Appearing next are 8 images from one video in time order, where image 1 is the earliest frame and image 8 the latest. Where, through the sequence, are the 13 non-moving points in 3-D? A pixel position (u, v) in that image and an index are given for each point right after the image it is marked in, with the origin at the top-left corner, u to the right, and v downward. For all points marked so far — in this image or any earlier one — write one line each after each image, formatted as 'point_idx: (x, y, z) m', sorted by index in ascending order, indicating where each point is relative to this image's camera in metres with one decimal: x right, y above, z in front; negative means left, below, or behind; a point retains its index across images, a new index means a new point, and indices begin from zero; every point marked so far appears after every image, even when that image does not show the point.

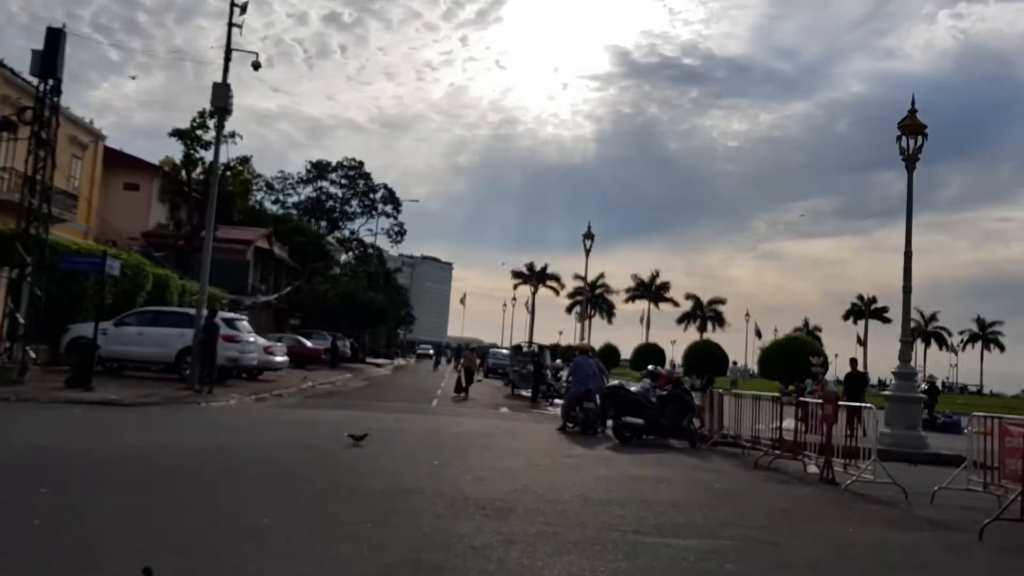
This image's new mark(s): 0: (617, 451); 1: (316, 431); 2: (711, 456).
0: (+1.9, -3.0, +17.8) m
1: (-3.4, -2.7, +17.9) m
2: (+3.7, -3.1, +17.8) m
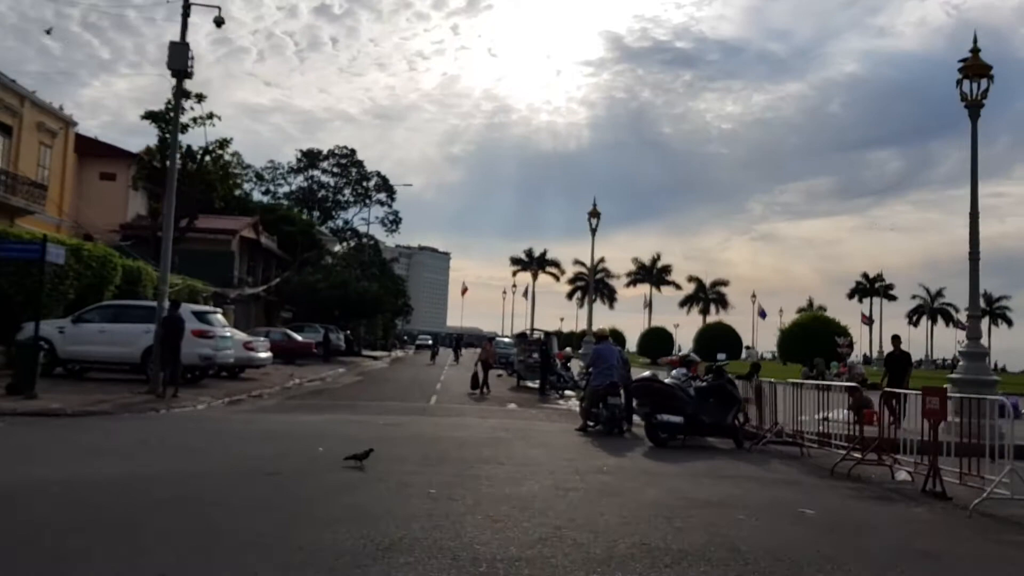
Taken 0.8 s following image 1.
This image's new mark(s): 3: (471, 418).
0: (+2.2, -2.6, +14.7) m
1: (-3.2, -2.4, +14.8) m
2: (+3.9, -2.6, +14.6) m
3: (-0.8, -2.7, +19.5) m
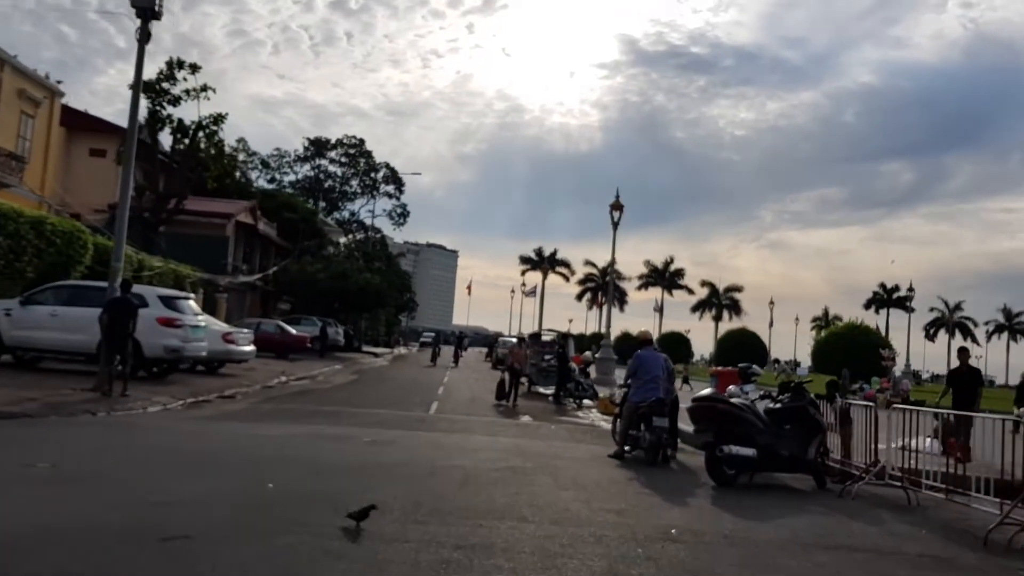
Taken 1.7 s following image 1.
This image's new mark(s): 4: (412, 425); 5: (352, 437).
0: (+2.4, -2.5, +11.0) m
1: (-3.0, -2.1, +11.2) m
2: (+4.1, -2.6, +11.0) m
3: (-0.5, -2.5, +15.9) m
4: (-1.8, -2.4, +17.0) m
5: (-2.4, -2.3, +14.7) m
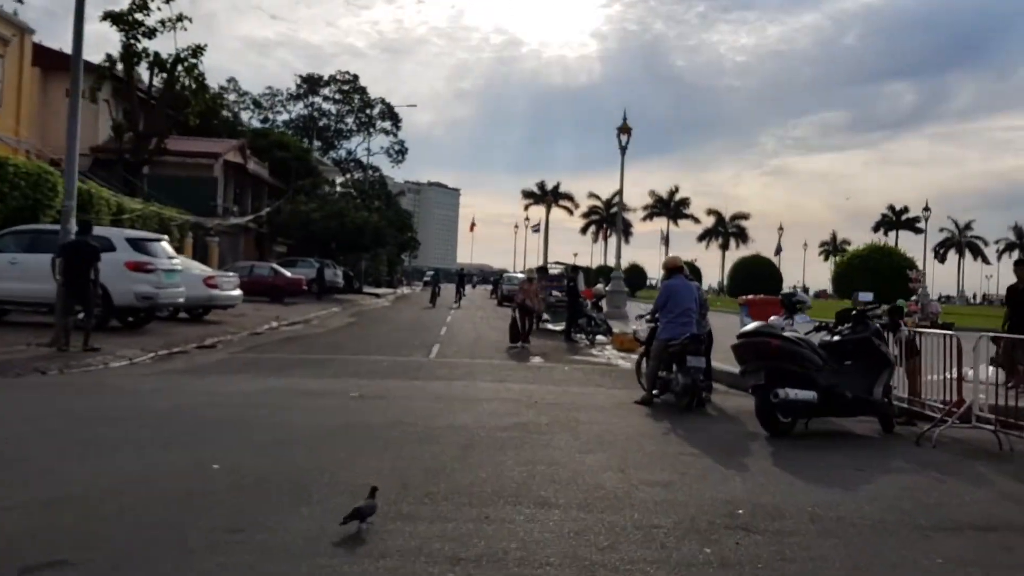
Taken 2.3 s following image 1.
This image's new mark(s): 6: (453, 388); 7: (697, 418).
0: (+2.5, -1.6, +9.0) m
1: (-2.8, -1.4, +9.2) m
2: (+4.3, -1.7, +9.0) m
3: (-0.4, -1.4, +13.9) m
4: (-1.6, -1.3, +15.0) m
5: (-2.3, -1.3, +12.7) m
6: (-0.8, -1.4, +13.3) m
7: (+2.3, -1.6, +11.7) m
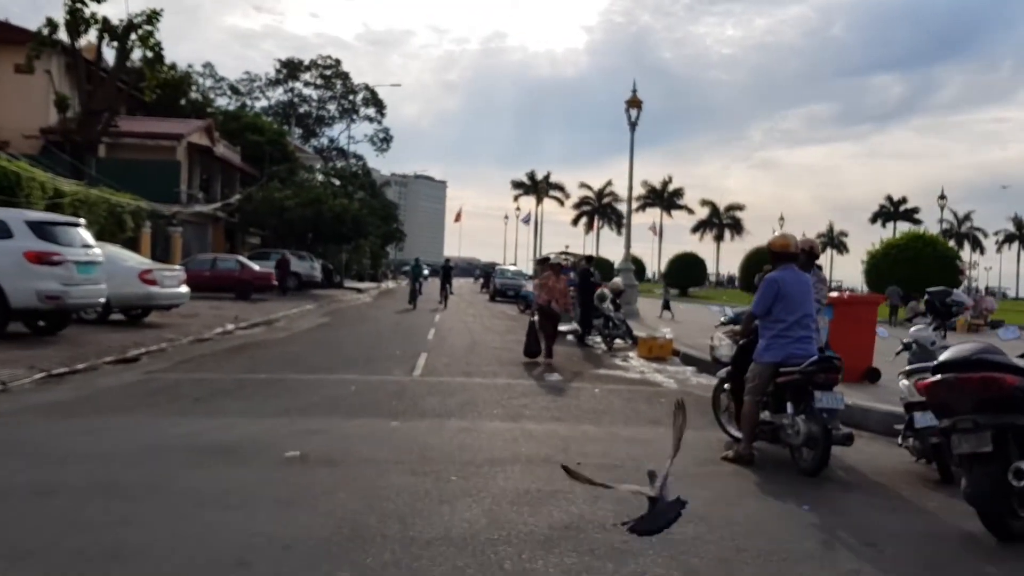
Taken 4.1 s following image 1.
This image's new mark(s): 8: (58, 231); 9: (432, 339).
0: (+2.8, -1.6, +4.8) m
1: (-2.6, -1.4, +4.8) m
2: (+4.5, -1.6, +4.7) m
3: (-0.2, -1.3, +9.5) m
4: (-1.4, -1.3, +10.7) m
5: (-2.1, -1.3, +8.4) m
6: (-0.6, -1.3, +9.0) m
7: (+2.5, -1.6, +7.4) m
8: (-8.0, +1.0, +16.8) m
9: (-1.6, -1.0, +19.7) m
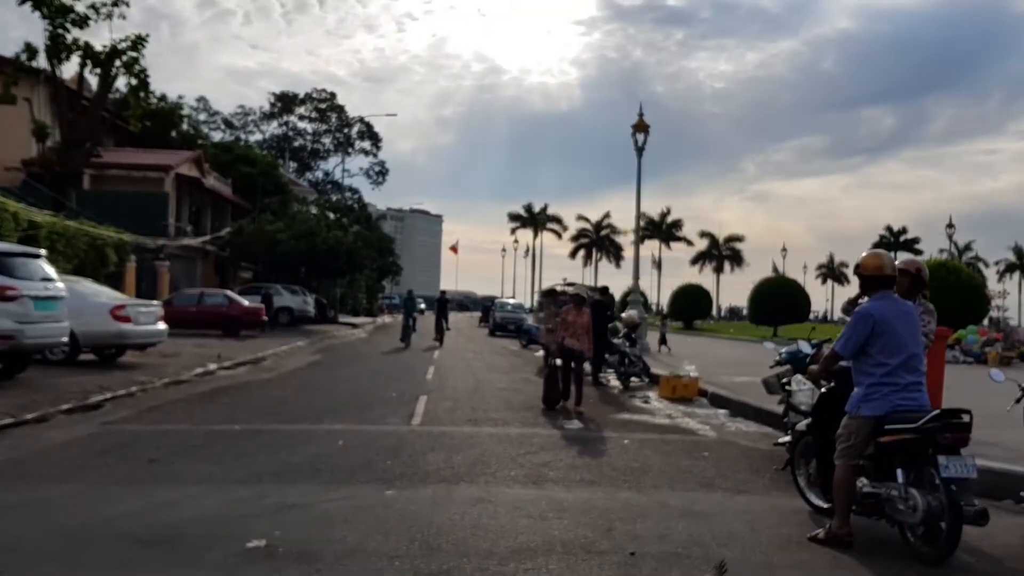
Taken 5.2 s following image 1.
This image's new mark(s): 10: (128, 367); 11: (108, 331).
0: (+3.0, -1.7, +3.0) m
1: (-2.4, -1.5, +3.0) m
2: (+4.8, -1.7, +2.9) m
3: (0.0, -1.6, +7.7) m
4: (-1.3, -1.6, +8.9) m
5: (-1.9, -1.6, +6.6) m
6: (-0.4, -1.6, +7.1) m
7: (+2.7, -1.7, +5.6) m
8: (-7.8, +0.4, +15.1) m
9: (-1.5, -1.7, +17.9) m
10: (-7.9, -1.6, +19.7) m
11: (-7.9, -0.8, +18.8) m
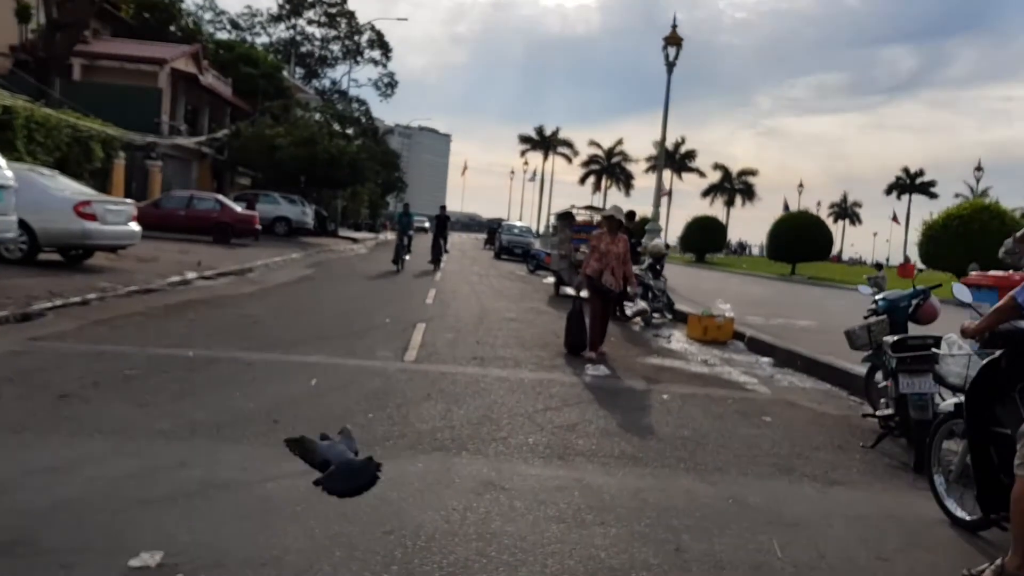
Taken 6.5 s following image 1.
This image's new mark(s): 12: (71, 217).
0: (+3.1, -1.7, +0.9) m
1: (-2.3, -1.2, +1.0) m
2: (+4.8, -1.8, +0.9) m
3: (+0.1, -1.1, +5.7) m
4: (-1.1, -0.9, +6.8) m
5: (-1.8, -1.0, +4.5) m
6: (-0.3, -1.1, +5.1) m
7: (+2.8, -1.5, +3.5) m
8: (-7.5, +1.9, +12.9) m
9: (-1.3, -0.2, +15.9) m
10: (-7.7, +0.3, +17.6) m
11: (-7.7, +1.0, +16.7) m
12: (-7.7, +1.3, +16.7) m
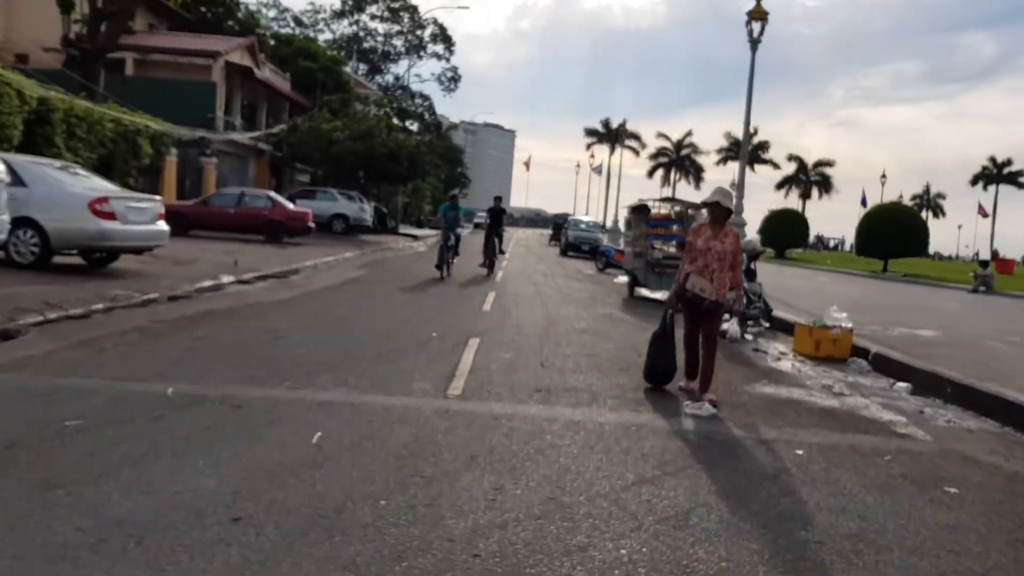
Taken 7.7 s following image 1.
0: (+3.1, -1.8, -1.6) m
1: (-2.3, -1.4, -1.1) m
2: (+4.8, -1.9, -1.7) m
3: (+0.4, -1.2, +3.4) m
4: (-0.7, -1.0, +4.6) m
5: (-1.5, -1.2, +2.4) m
6: (0.0, -1.2, +2.9) m
7: (+2.9, -1.6, +1.1) m
8: (-6.7, +1.8, +11.1) m
9: (-0.3, -0.3, +13.7) m
10: (-6.5, +0.2, +15.8) m
11: (-6.6, +0.9, +14.9) m
12: (-6.6, +1.2, +14.9) m
